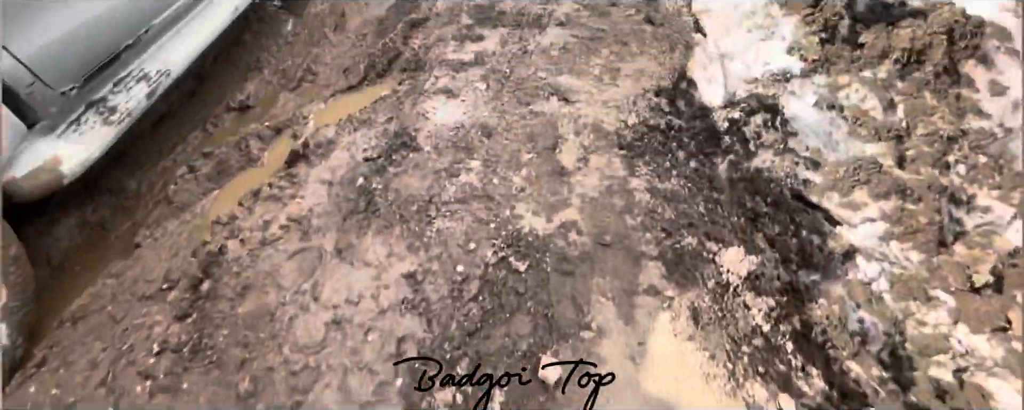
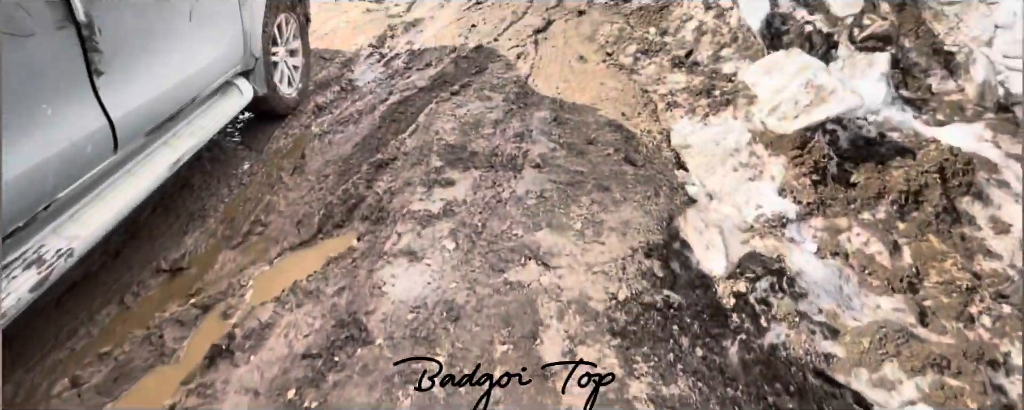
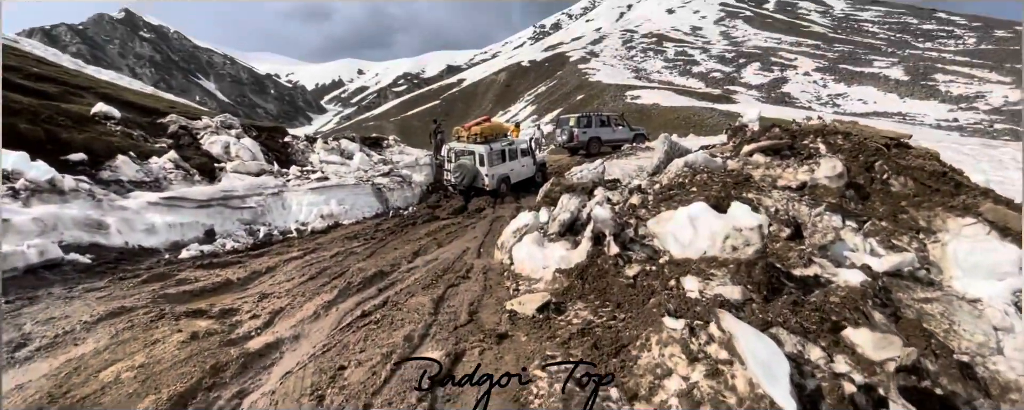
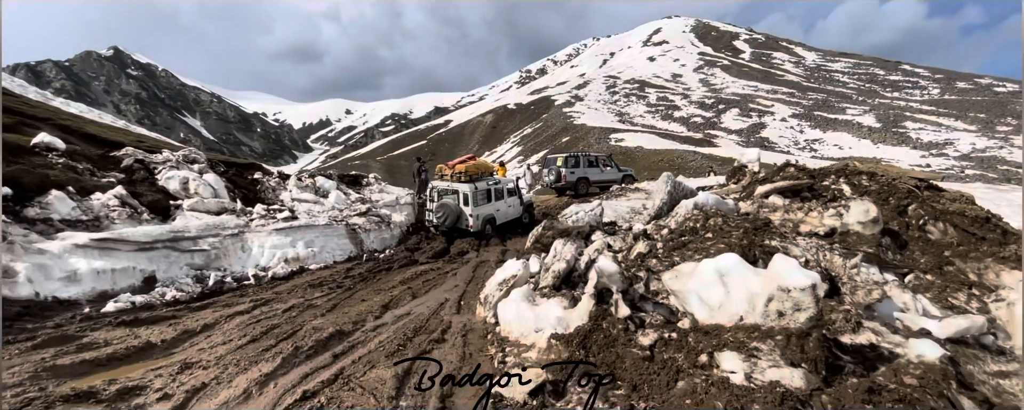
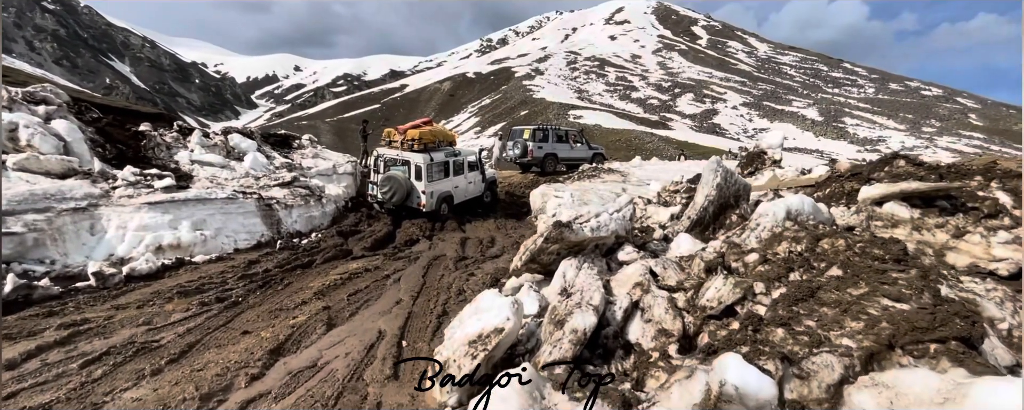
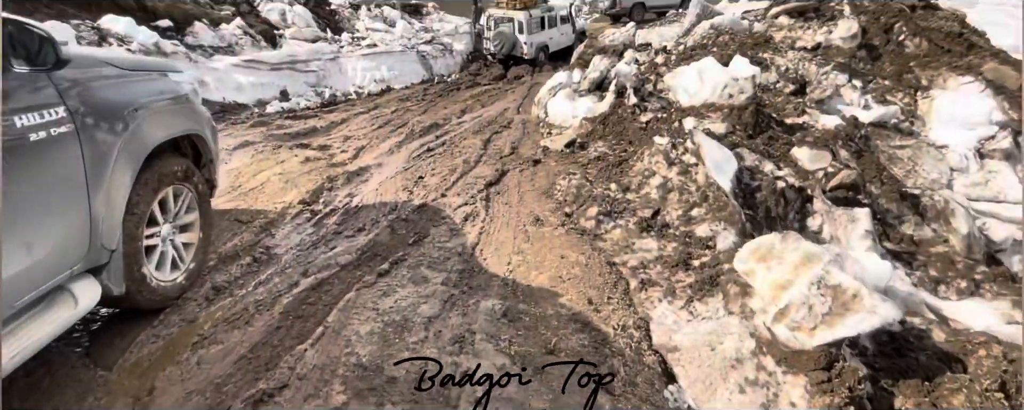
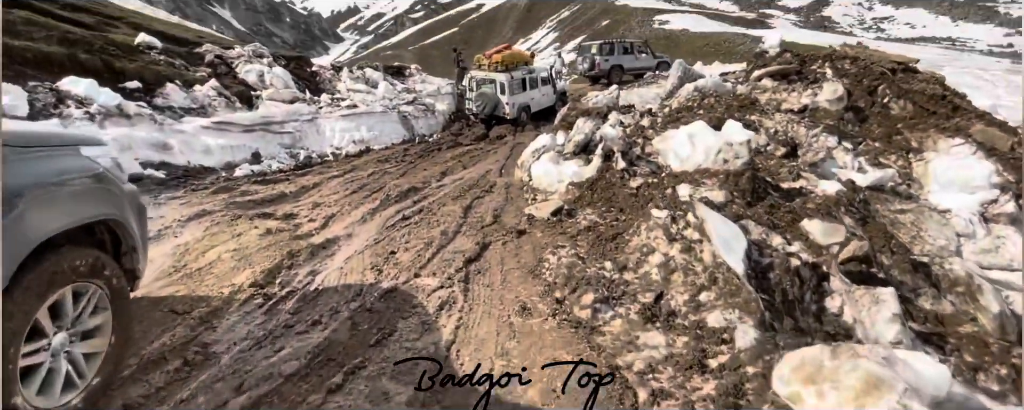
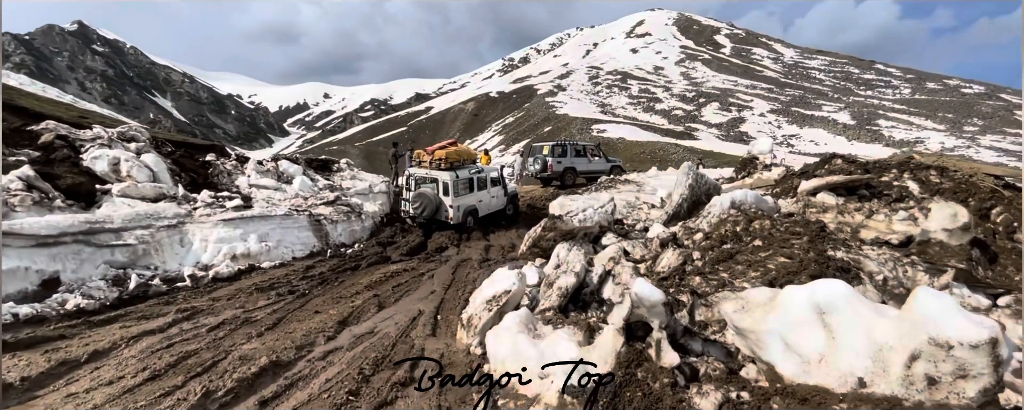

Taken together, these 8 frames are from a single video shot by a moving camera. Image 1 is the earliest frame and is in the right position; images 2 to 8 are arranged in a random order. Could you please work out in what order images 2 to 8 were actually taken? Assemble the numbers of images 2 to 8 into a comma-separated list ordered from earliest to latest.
2, 6, 7, 3, 4, 8, 5
